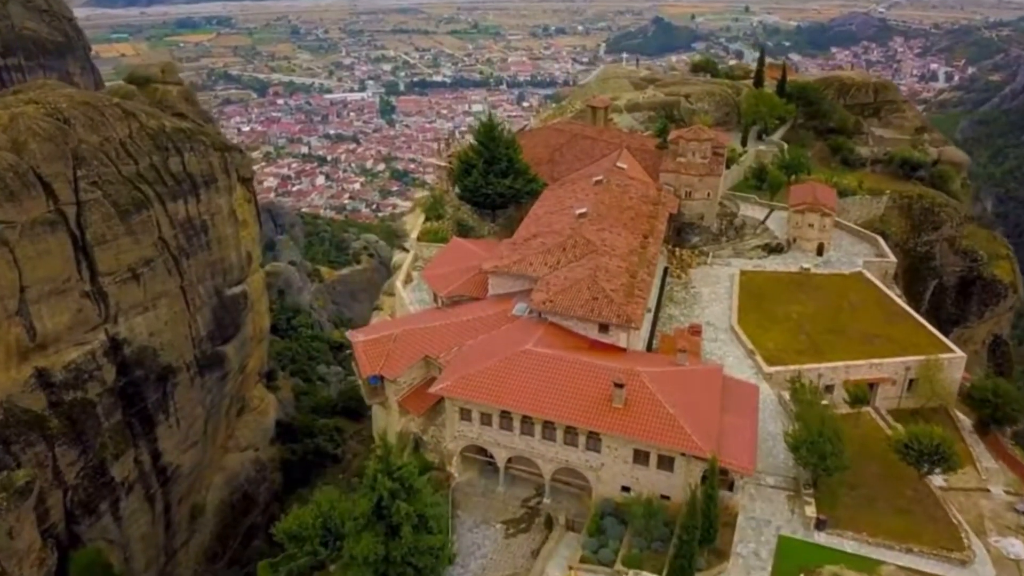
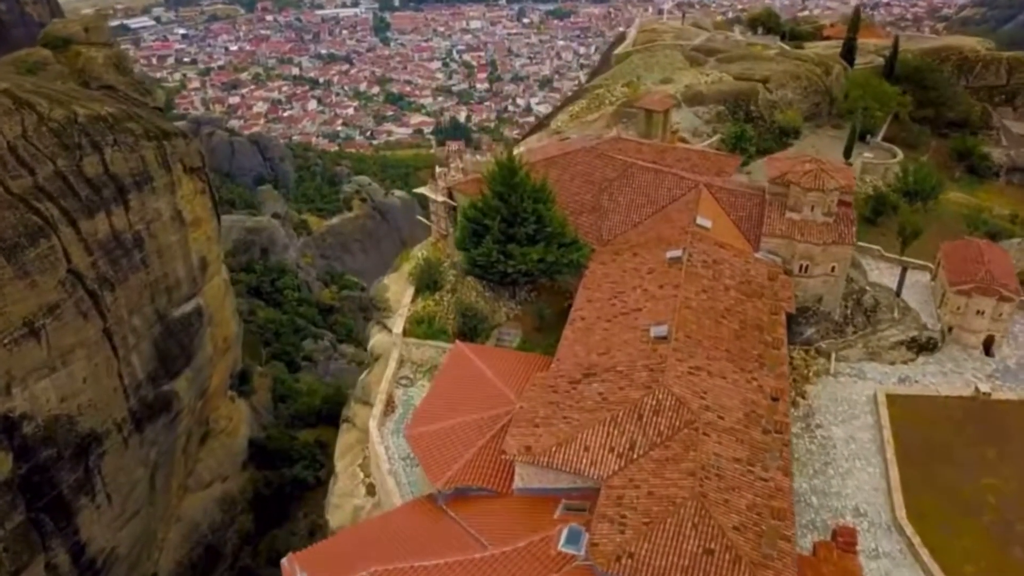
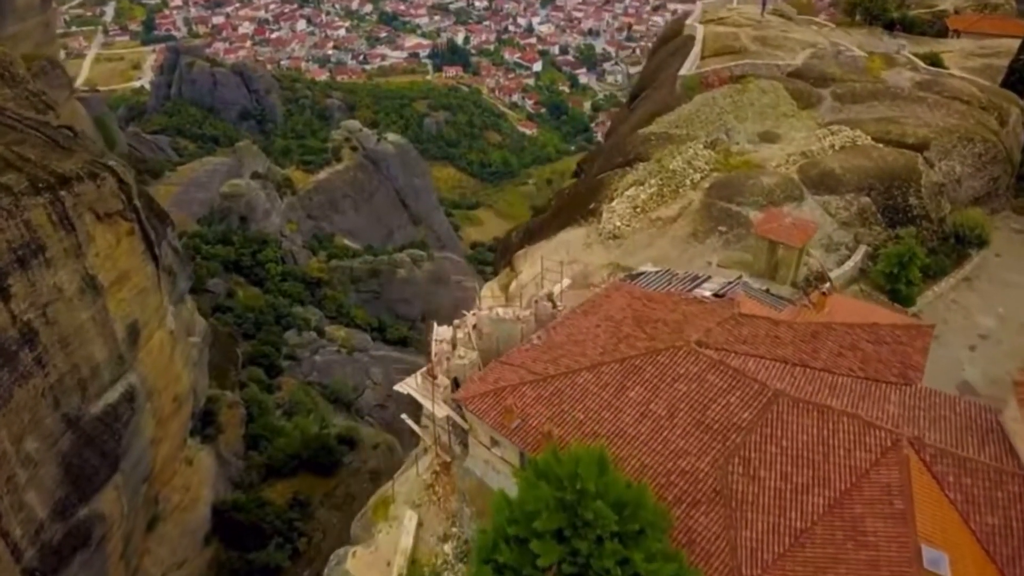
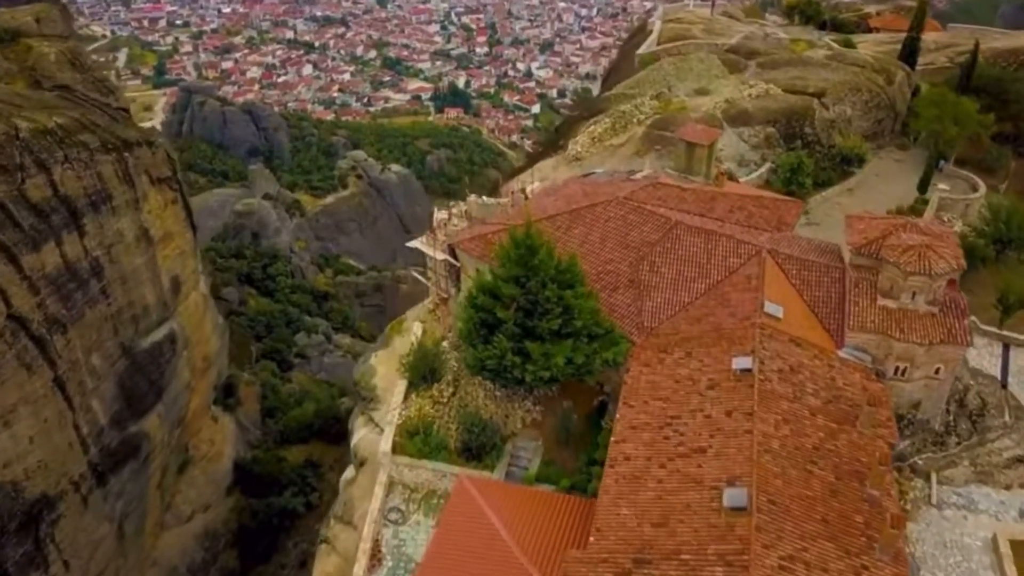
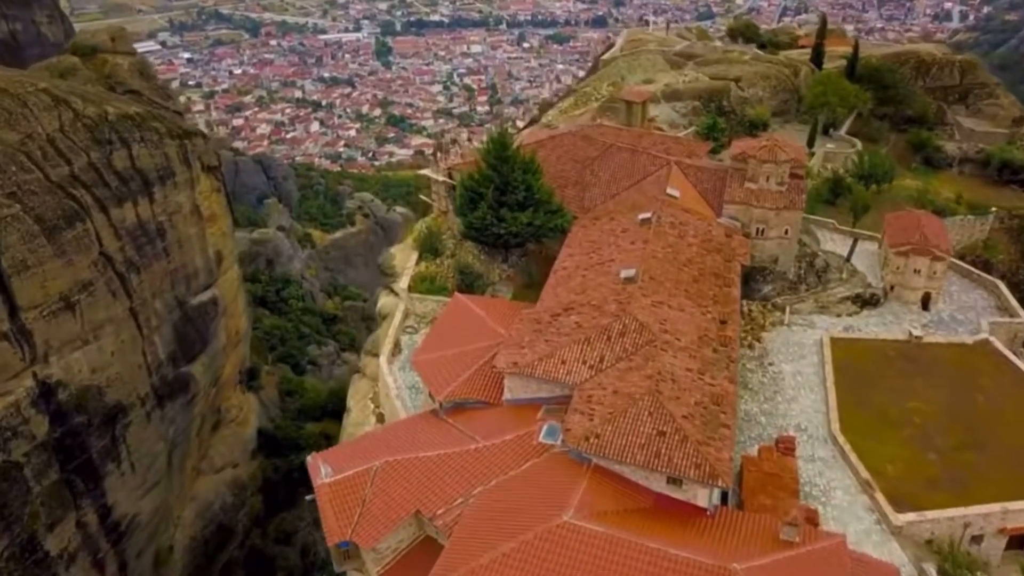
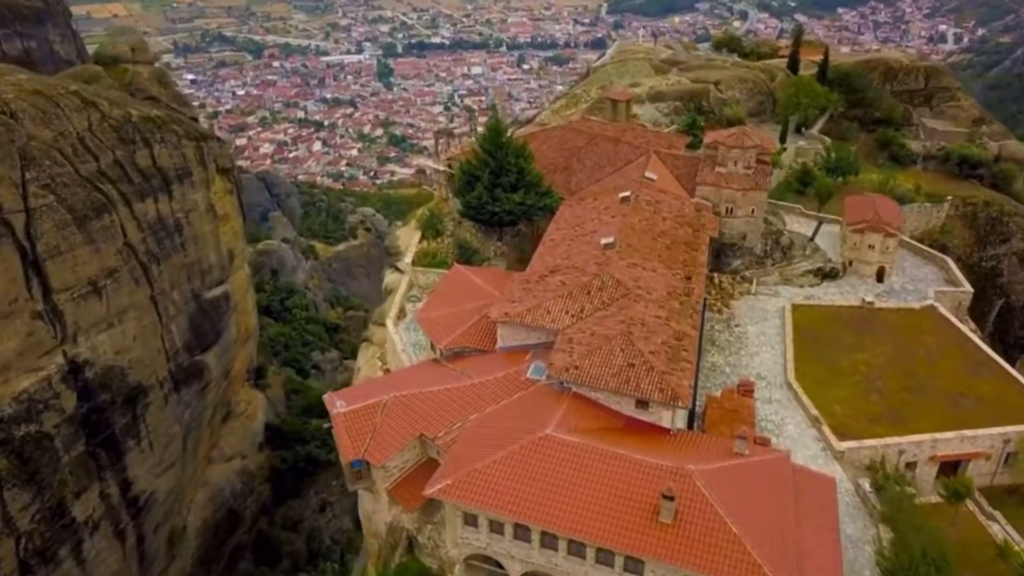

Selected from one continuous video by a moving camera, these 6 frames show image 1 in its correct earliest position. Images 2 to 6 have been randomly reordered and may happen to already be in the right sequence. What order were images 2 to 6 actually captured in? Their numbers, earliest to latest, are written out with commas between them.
6, 5, 2, 4, 3
